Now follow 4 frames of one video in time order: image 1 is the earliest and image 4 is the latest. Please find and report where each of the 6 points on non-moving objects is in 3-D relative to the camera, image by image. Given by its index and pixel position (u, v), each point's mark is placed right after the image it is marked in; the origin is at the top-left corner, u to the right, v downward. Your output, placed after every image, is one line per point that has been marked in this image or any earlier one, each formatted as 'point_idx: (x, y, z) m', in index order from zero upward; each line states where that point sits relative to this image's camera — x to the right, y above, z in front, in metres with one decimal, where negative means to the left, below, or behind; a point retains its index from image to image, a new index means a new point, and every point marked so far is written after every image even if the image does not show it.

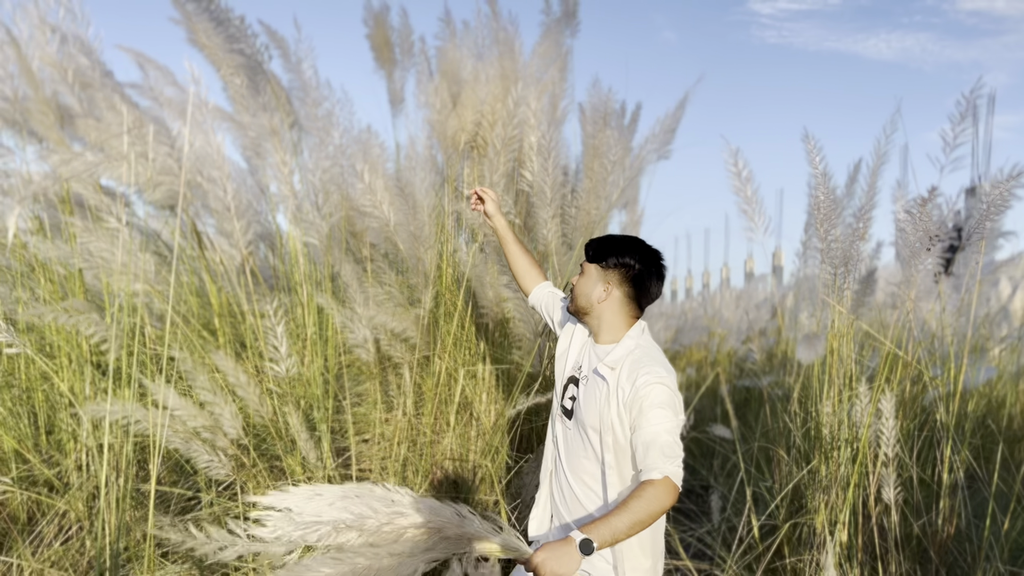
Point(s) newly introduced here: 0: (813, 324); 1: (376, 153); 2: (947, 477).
0: (+1.2, -0.1, +3.4) m
1: (-0.6, +0.6, +3.6) m
2: (+1.4, -0.6, +2.8) m
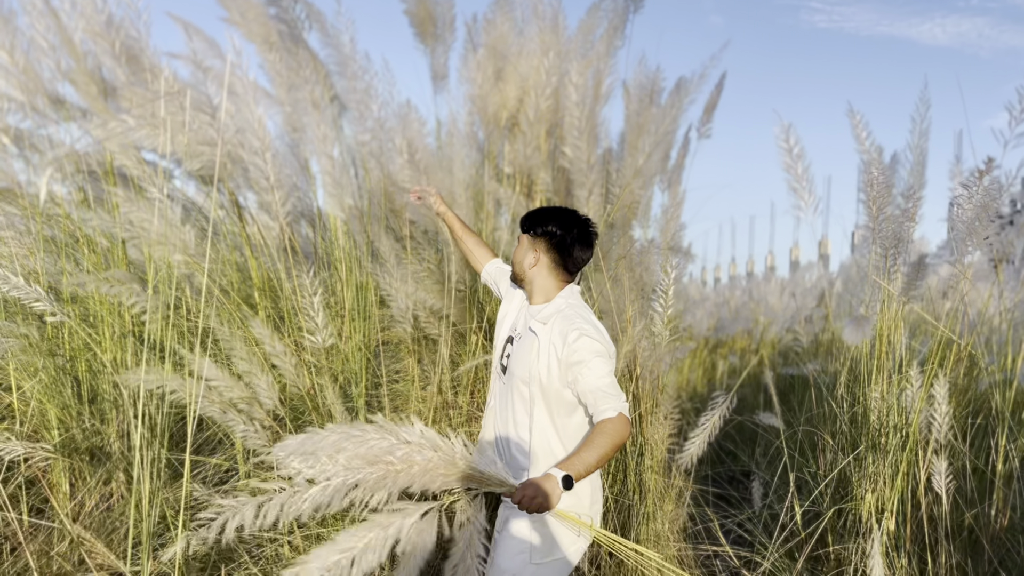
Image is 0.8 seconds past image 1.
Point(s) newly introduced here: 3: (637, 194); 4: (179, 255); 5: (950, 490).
0: (+1.3, -0.1, +3.3) m
1: (-0.4, +0.7, +3.6) m
2: (+1.5, -0.6, +2.7) m
3: (+0.6, +0.4, +3.7) m
4: (-1.1, +0.1, +2.9) m
5: (+1.3, -0.6, +2.7) m
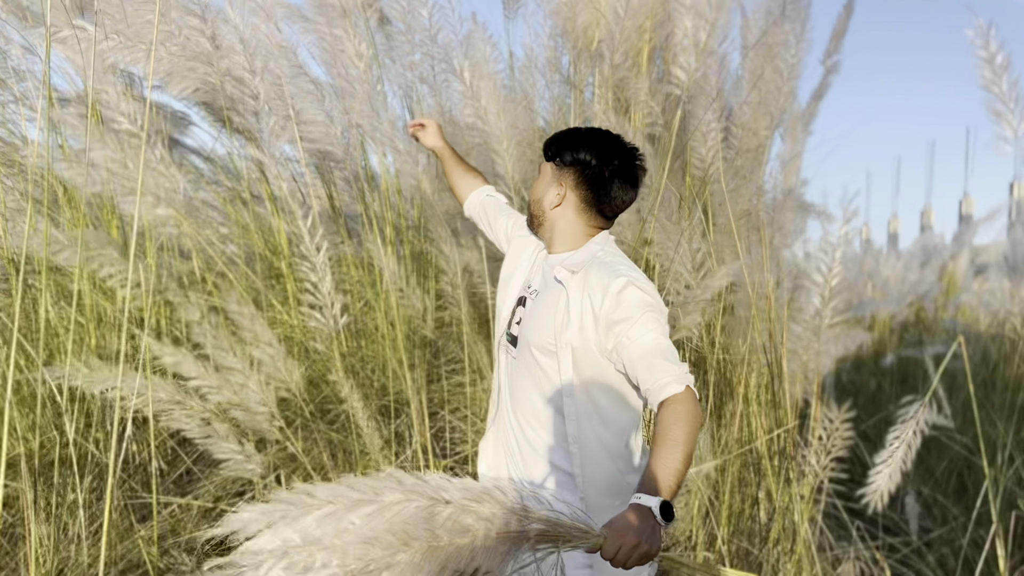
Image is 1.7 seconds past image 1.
0: (+1.6, 0.0, +2.4) m
1: (-0.1, +0.8, +2.8) m
2: (+1.7, -0.5, +1.7) m
3: (+0.9, +0.5, +2.8) m
4: (-0.9, +0.2, +2.2) m
5: (+1.6, -0.5, +1.8) m
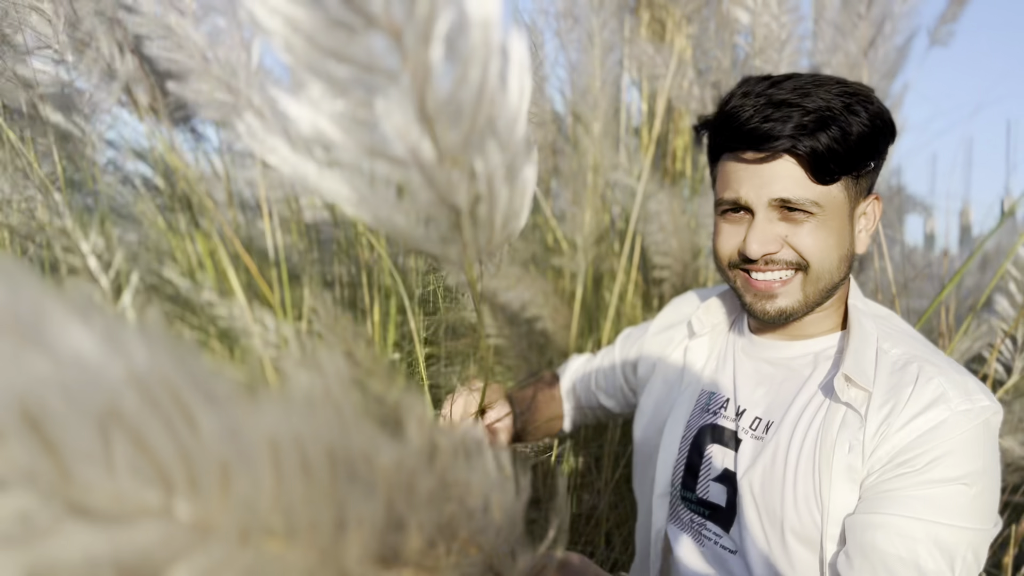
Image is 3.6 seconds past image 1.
0: (+1.6, 0.0, +1.6) m
1: (-0.1, +0.7, +2.0) m
2: (+1.7, -0.5, +0.9) m
3: (+0.9, +0.5, +2.0) m
4: (-0.9, +0.1, +1.5) m
5: (+1.6, -0.6, +1.0) m
